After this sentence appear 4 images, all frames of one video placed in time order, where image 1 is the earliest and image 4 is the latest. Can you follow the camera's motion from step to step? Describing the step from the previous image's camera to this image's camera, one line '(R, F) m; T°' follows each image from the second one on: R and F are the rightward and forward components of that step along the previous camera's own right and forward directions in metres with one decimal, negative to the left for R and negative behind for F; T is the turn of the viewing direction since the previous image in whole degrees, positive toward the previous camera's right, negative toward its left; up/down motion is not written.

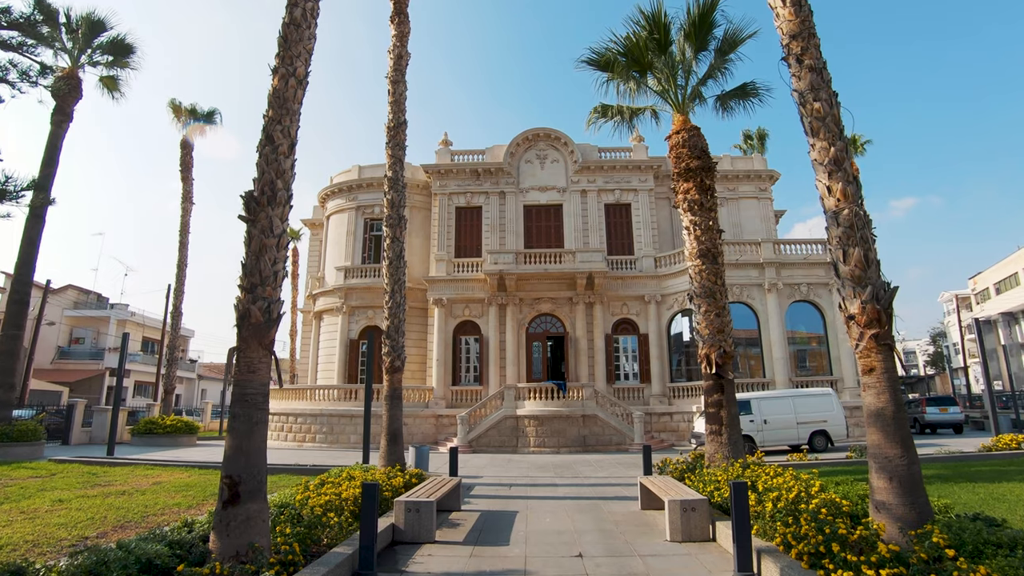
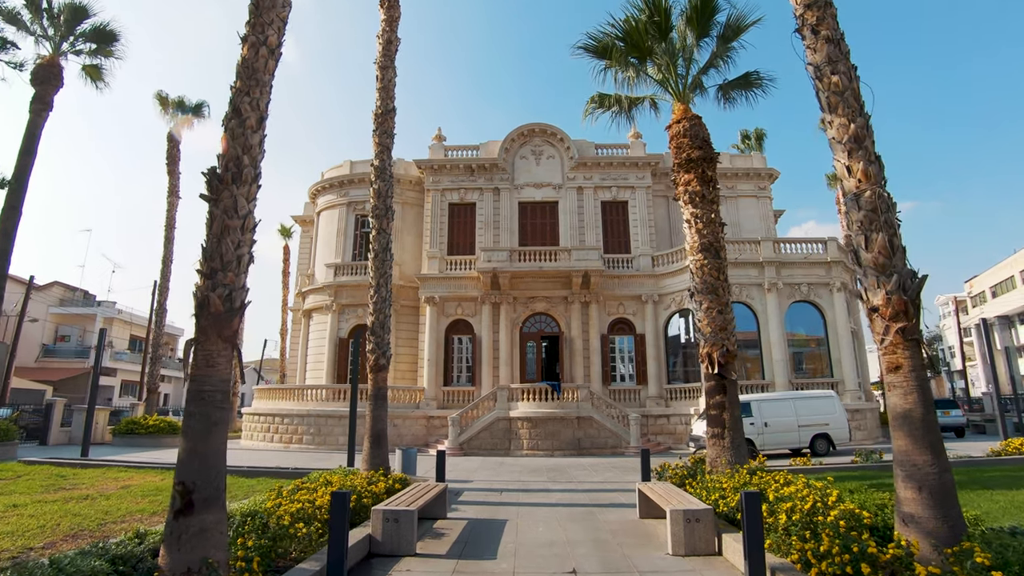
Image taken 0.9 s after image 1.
(+0.1, +0.6) m; 0°
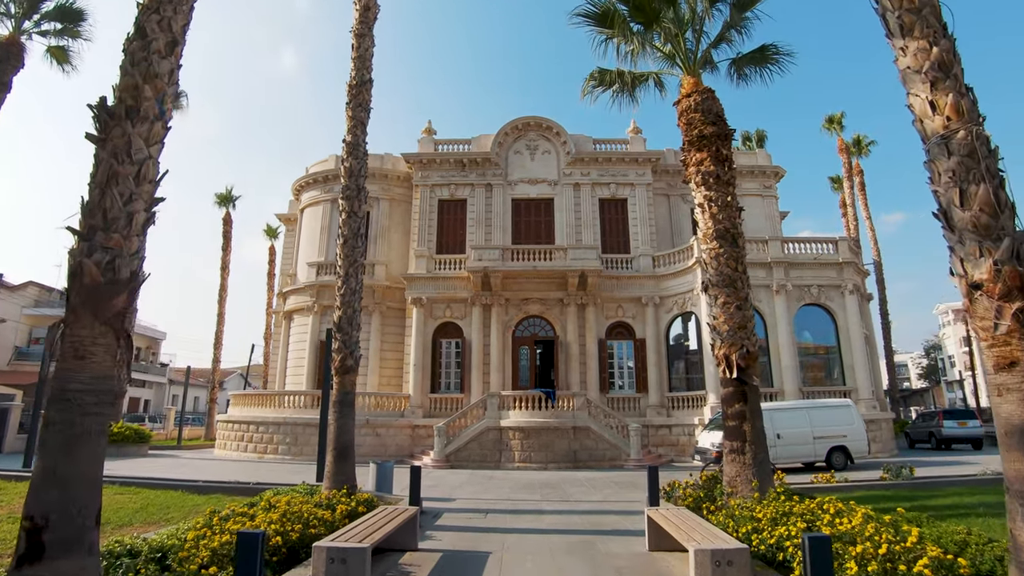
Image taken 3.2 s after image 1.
(+0.1, +1.3) m; 0°
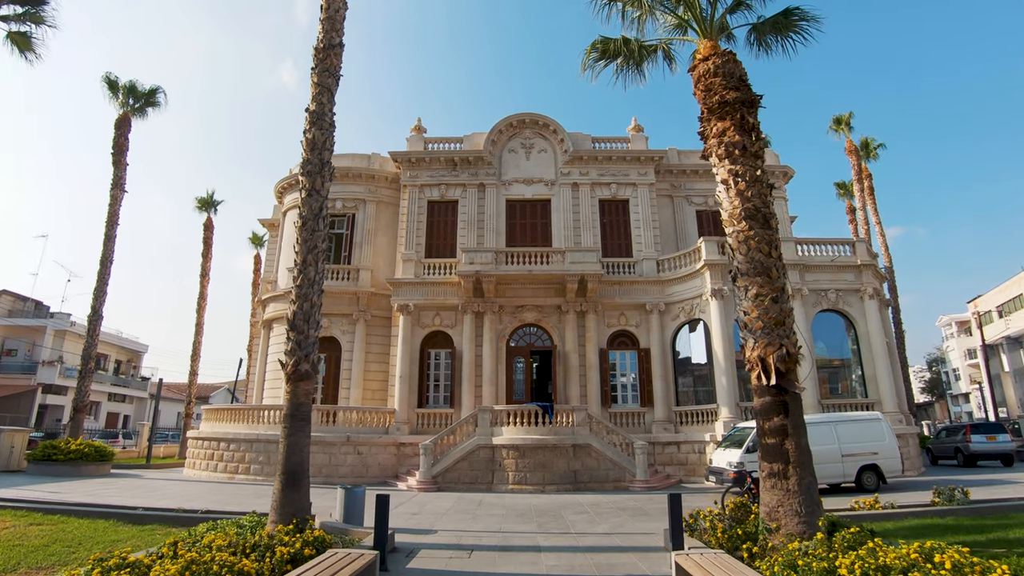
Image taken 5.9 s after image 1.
(+0.1, +1.5) m; 0°
